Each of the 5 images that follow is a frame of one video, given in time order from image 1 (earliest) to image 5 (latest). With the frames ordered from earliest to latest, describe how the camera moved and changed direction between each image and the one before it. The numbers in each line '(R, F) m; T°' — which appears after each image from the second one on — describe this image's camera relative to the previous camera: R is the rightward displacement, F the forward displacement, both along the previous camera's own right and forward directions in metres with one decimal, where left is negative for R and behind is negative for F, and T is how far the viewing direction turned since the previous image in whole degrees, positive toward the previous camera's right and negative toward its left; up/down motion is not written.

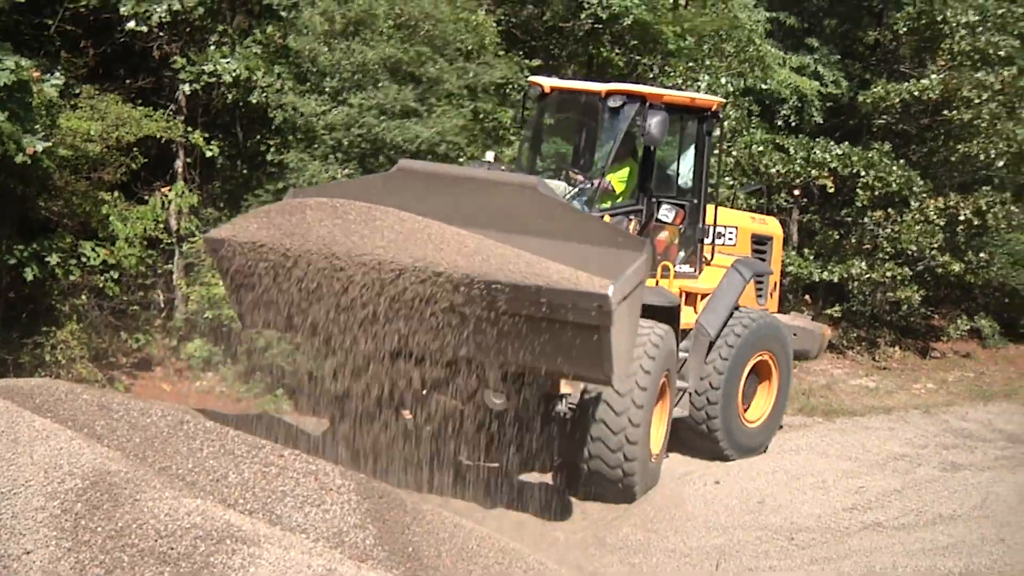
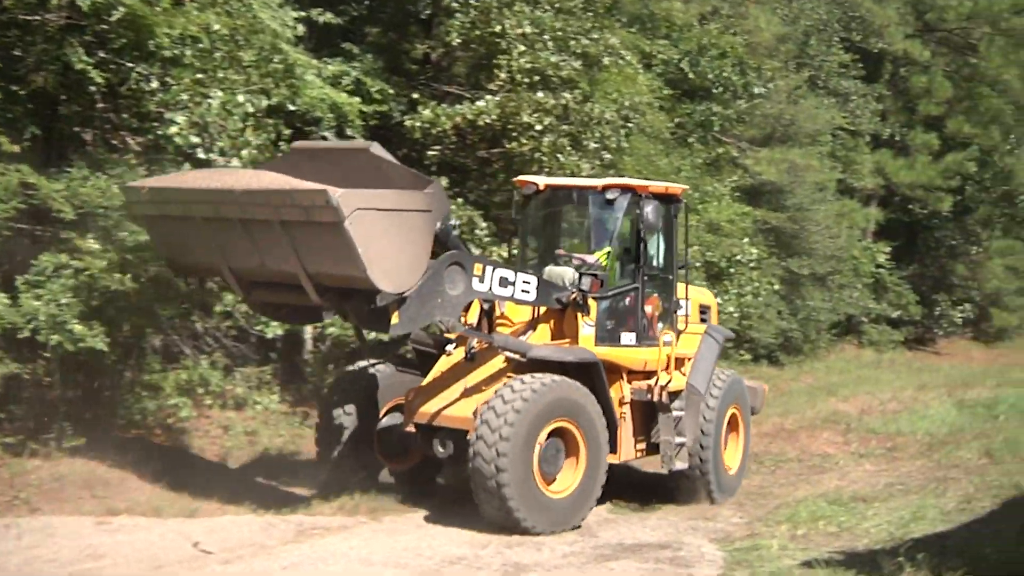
(+0.4, +2.5) m; +19°
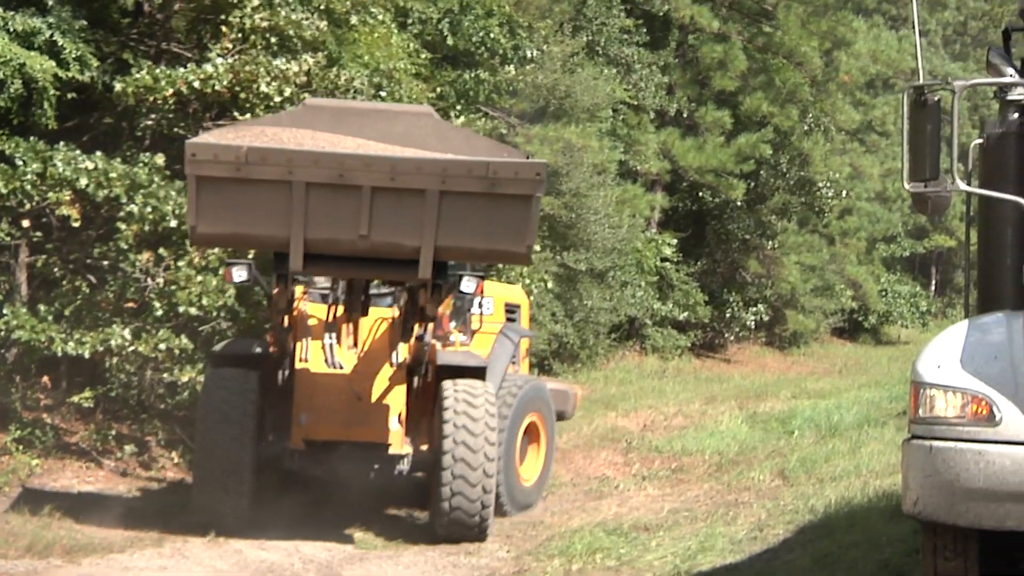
(+0.3, +1.5) m; +9°
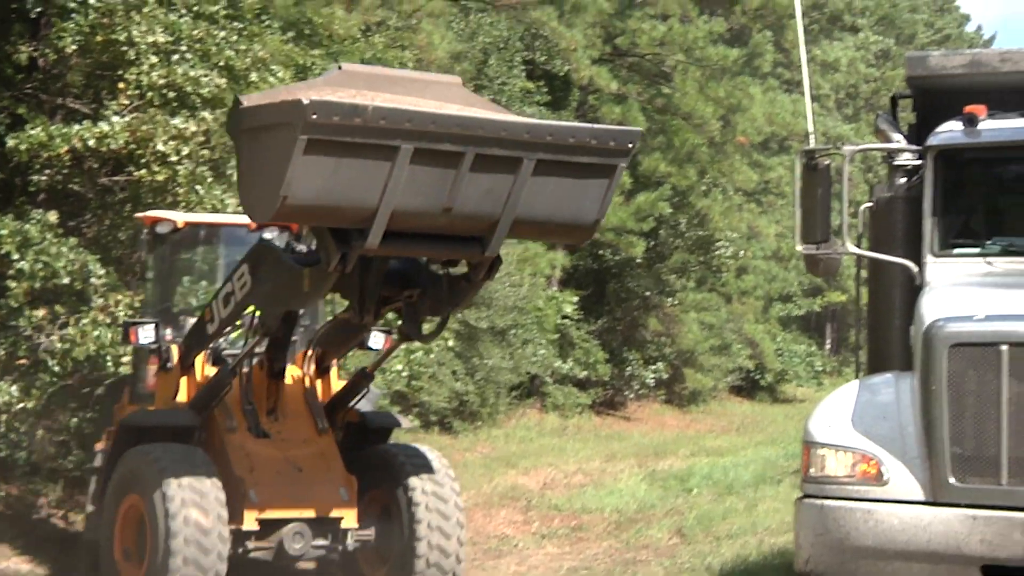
(+0.1, 0.0) m; +3°
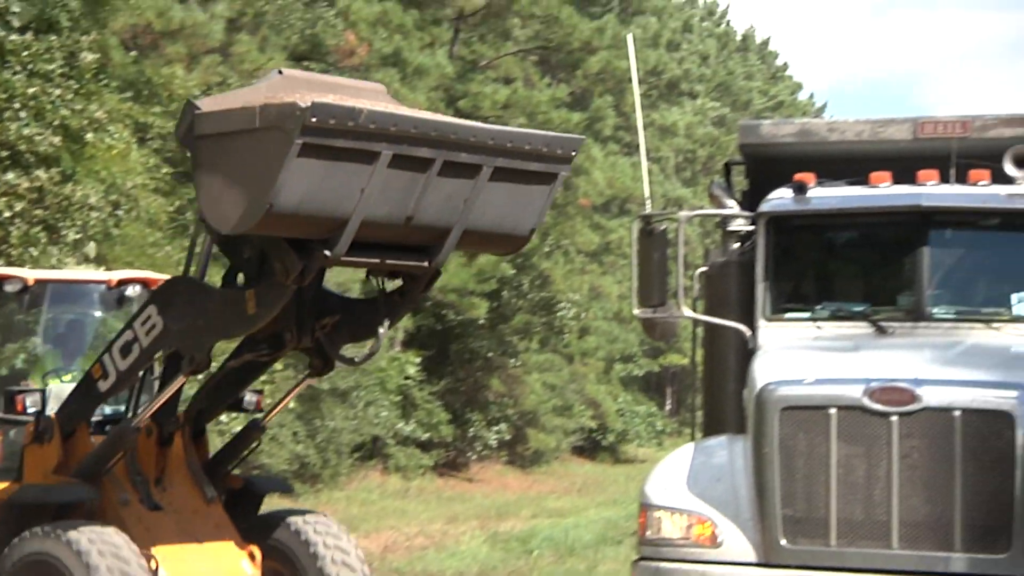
(+0.1, 0.0) m; +5°
